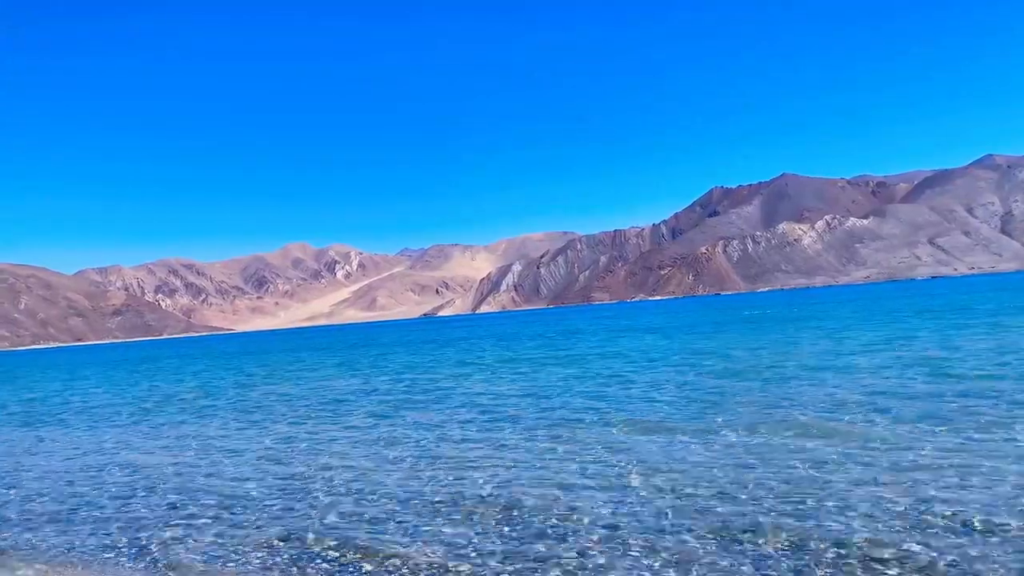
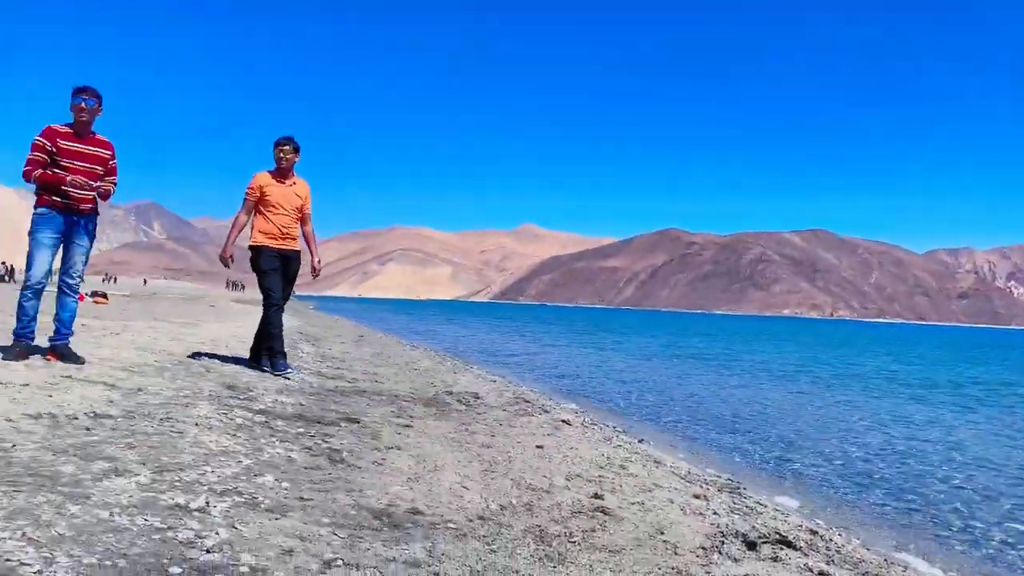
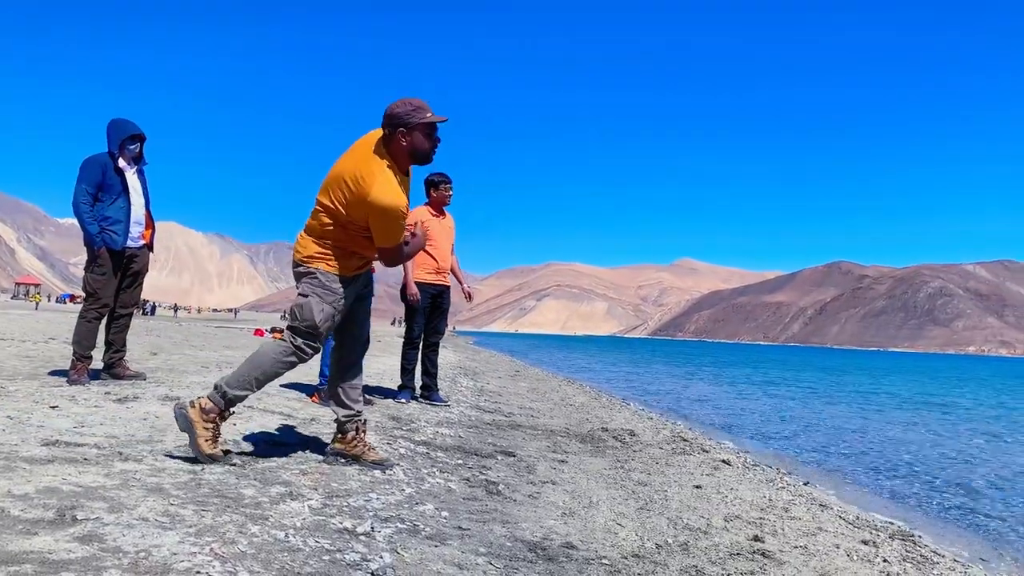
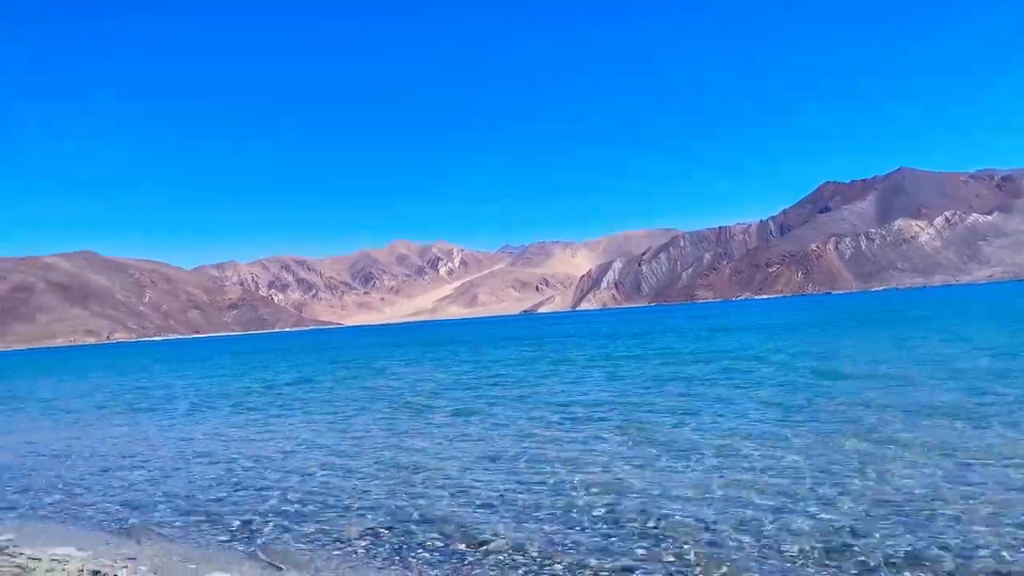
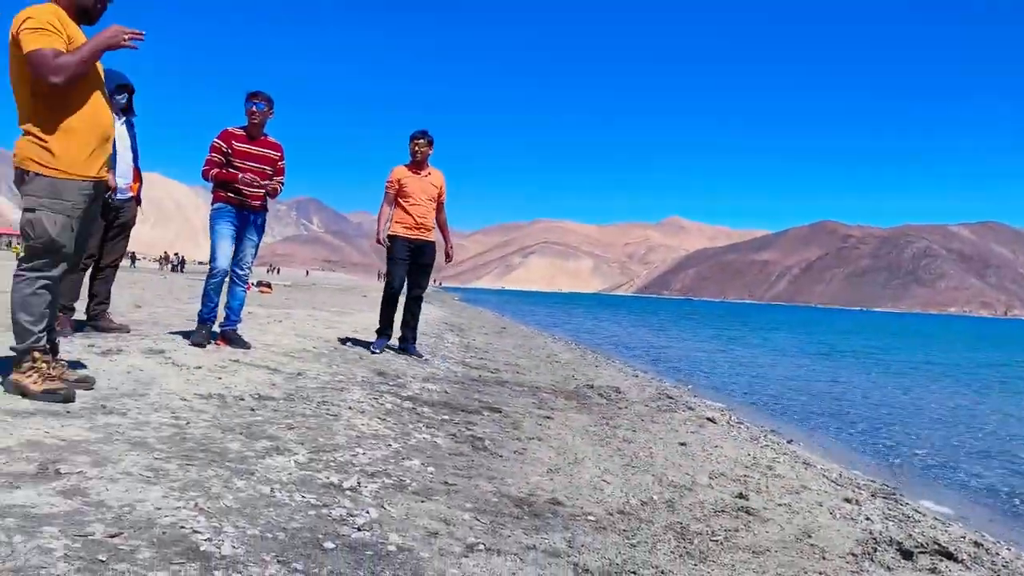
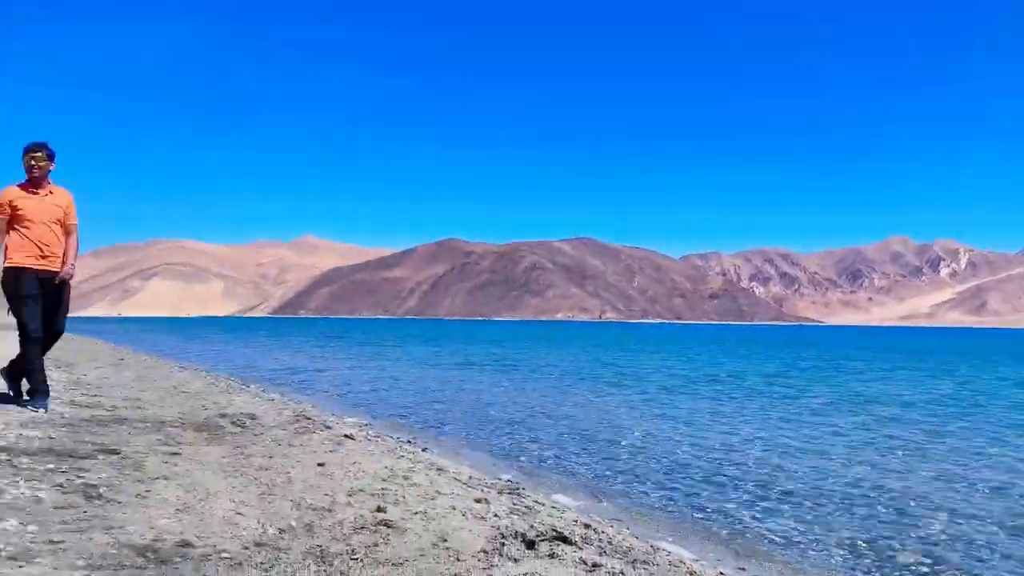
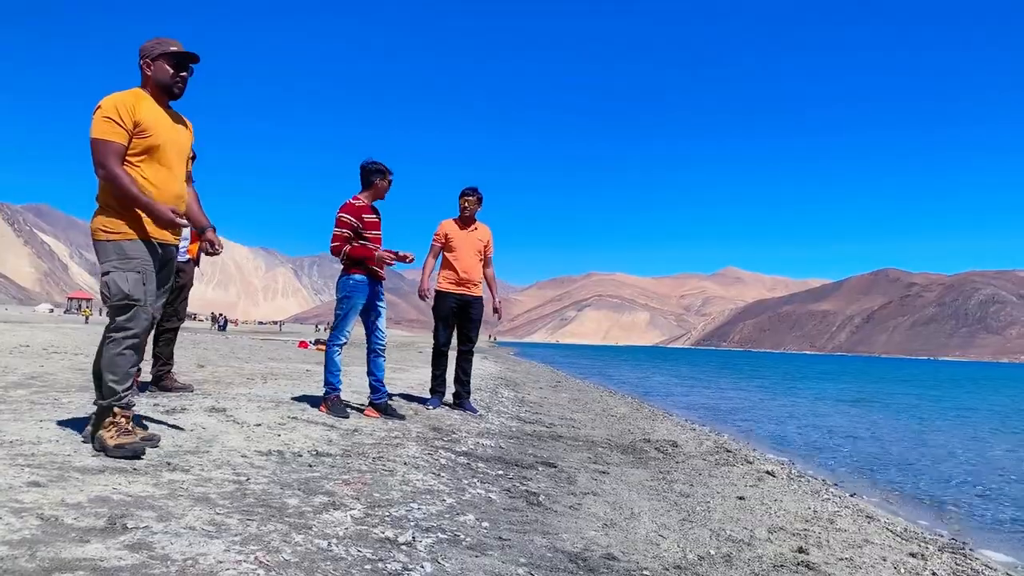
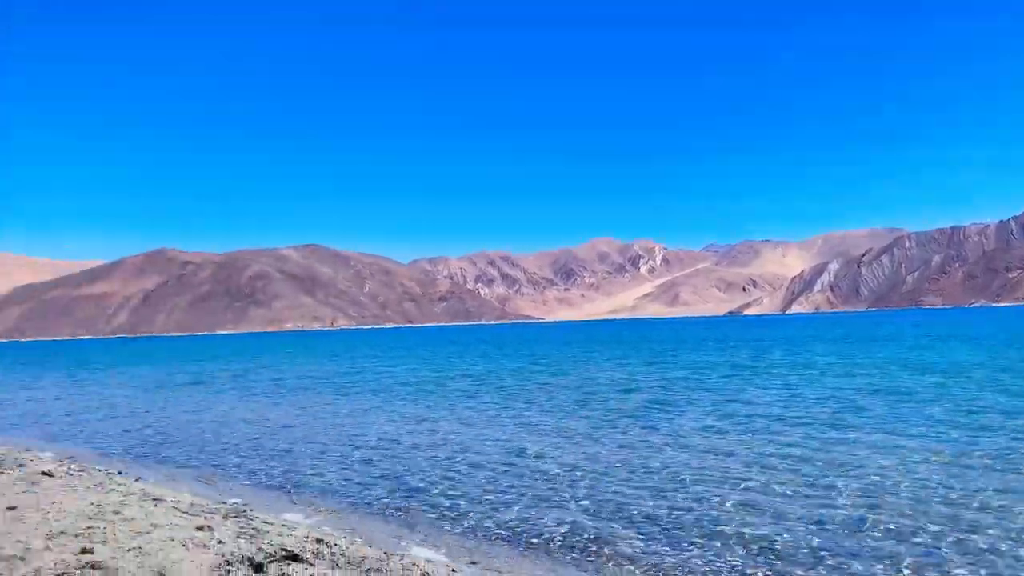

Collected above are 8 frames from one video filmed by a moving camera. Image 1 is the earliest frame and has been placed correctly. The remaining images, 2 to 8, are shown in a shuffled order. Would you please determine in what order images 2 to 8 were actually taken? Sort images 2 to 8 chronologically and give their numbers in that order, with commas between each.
4, 8, 6, 2, 5, 7, 3
